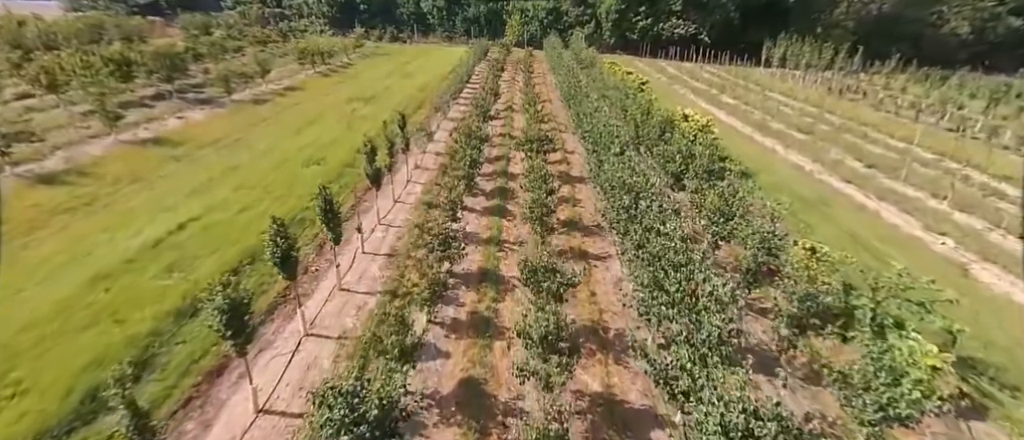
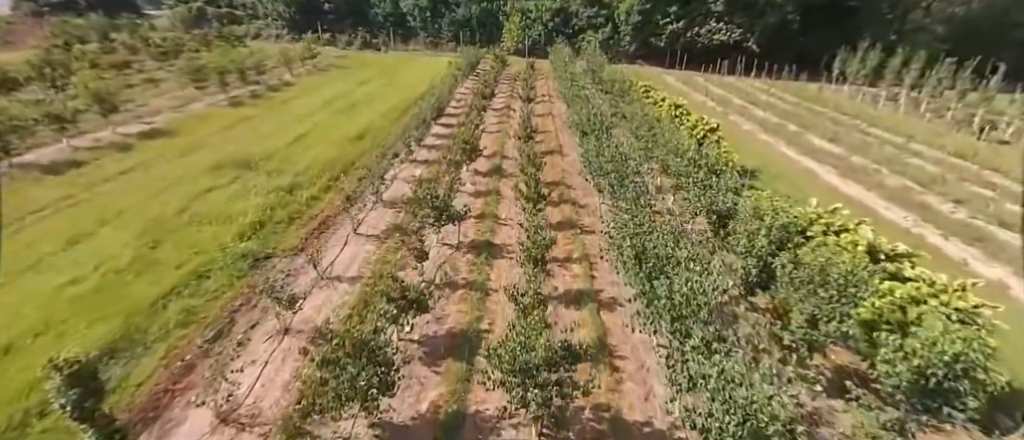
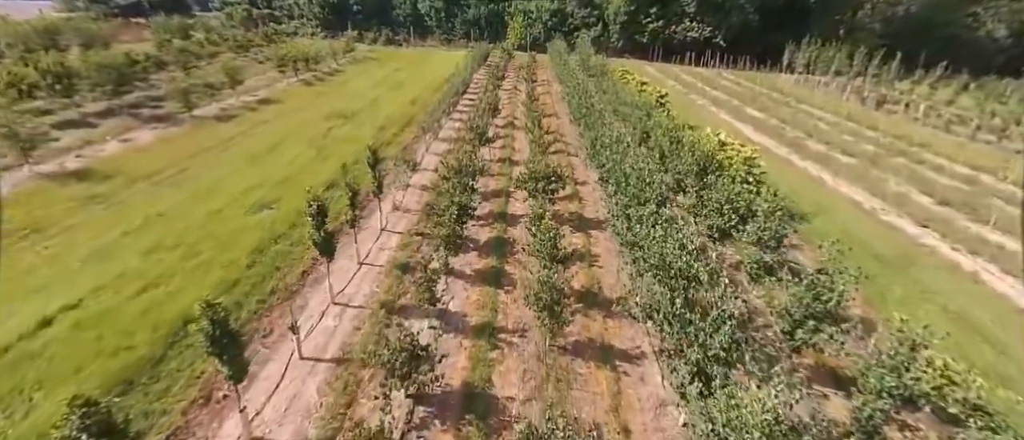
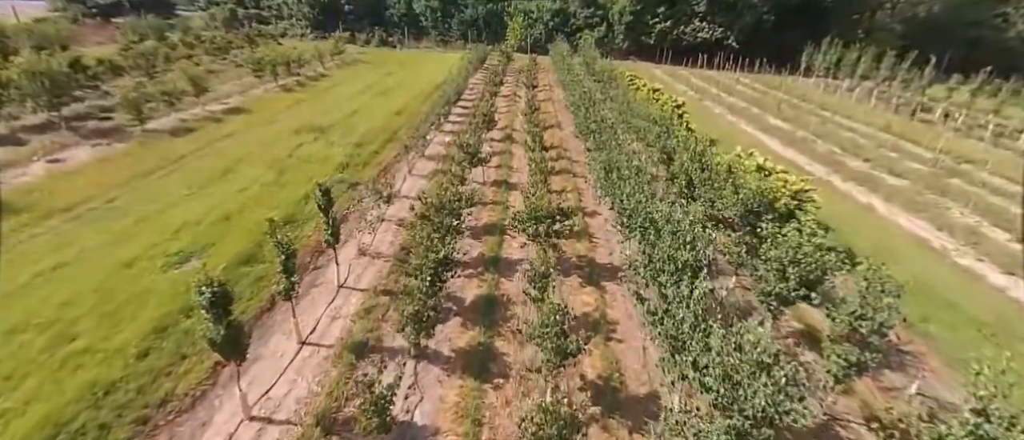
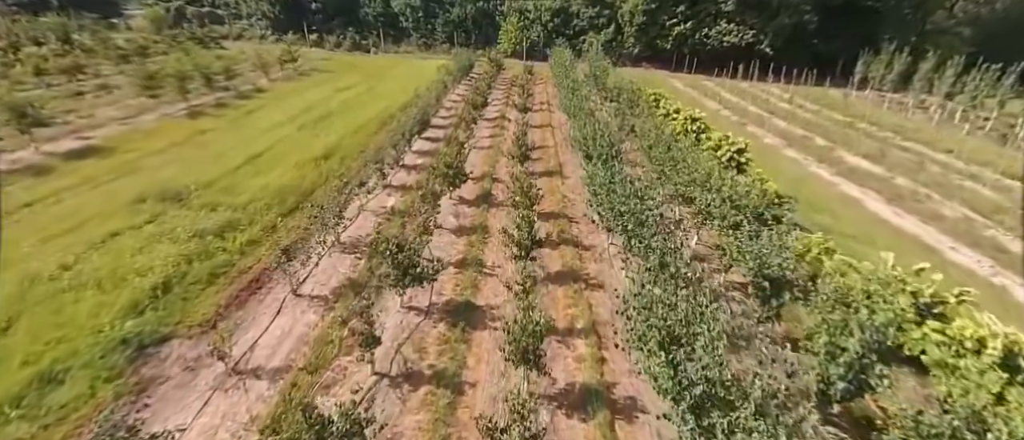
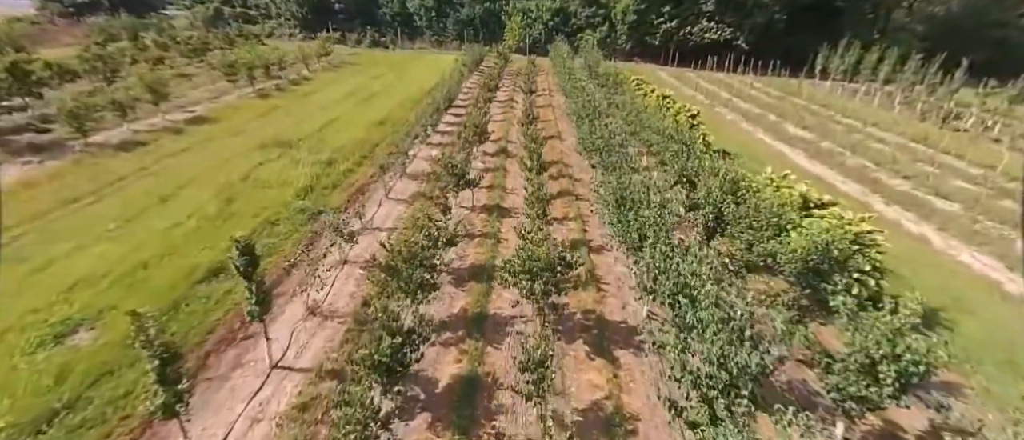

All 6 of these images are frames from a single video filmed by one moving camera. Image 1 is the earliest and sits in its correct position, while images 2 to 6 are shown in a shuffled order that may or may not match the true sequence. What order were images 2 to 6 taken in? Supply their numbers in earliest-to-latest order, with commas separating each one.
3, 4, 6, 2, 5
